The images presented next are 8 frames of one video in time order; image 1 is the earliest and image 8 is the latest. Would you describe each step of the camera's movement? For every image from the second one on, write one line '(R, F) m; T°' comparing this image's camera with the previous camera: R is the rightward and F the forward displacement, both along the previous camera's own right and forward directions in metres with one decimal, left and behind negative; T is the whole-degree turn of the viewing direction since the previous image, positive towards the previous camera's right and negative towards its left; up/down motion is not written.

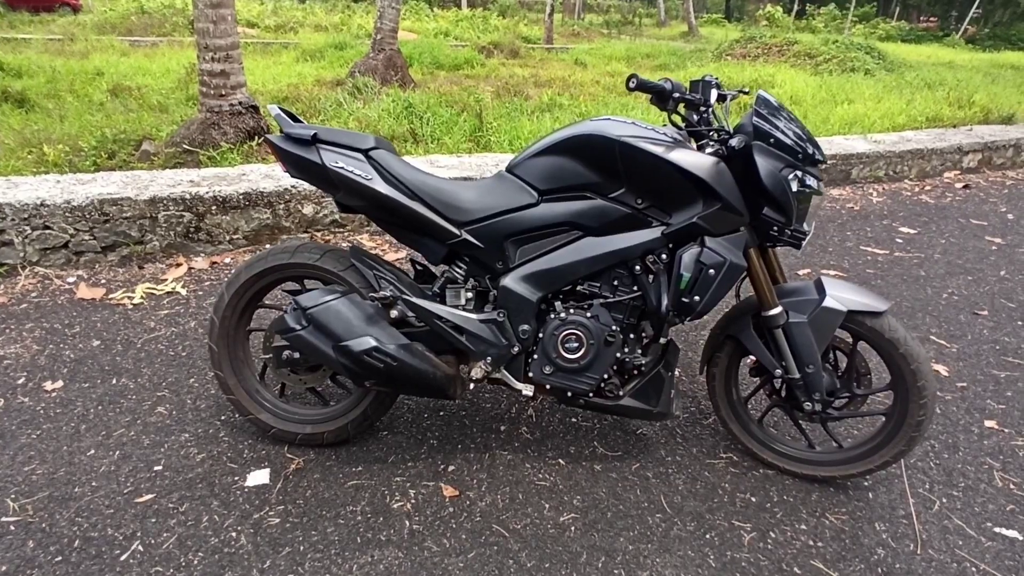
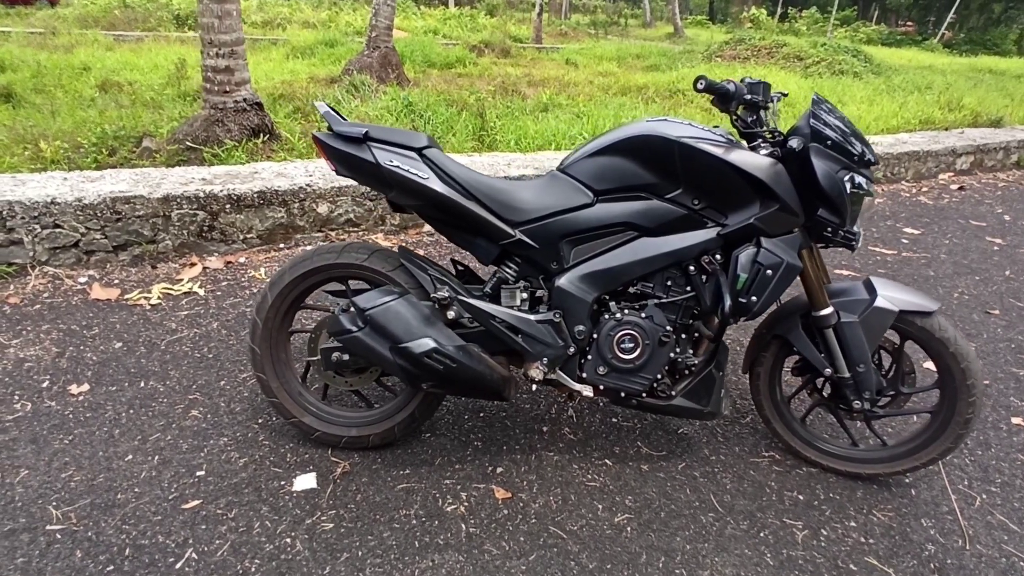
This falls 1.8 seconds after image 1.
(-0.3, 0.0) m; +2°
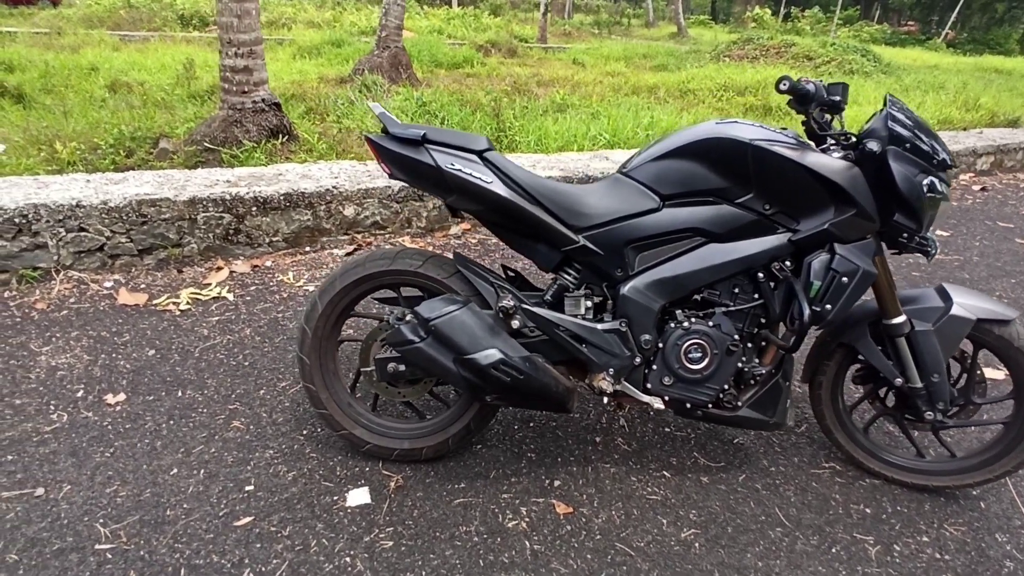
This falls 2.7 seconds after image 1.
(-0.2, +0.1) m; 0°
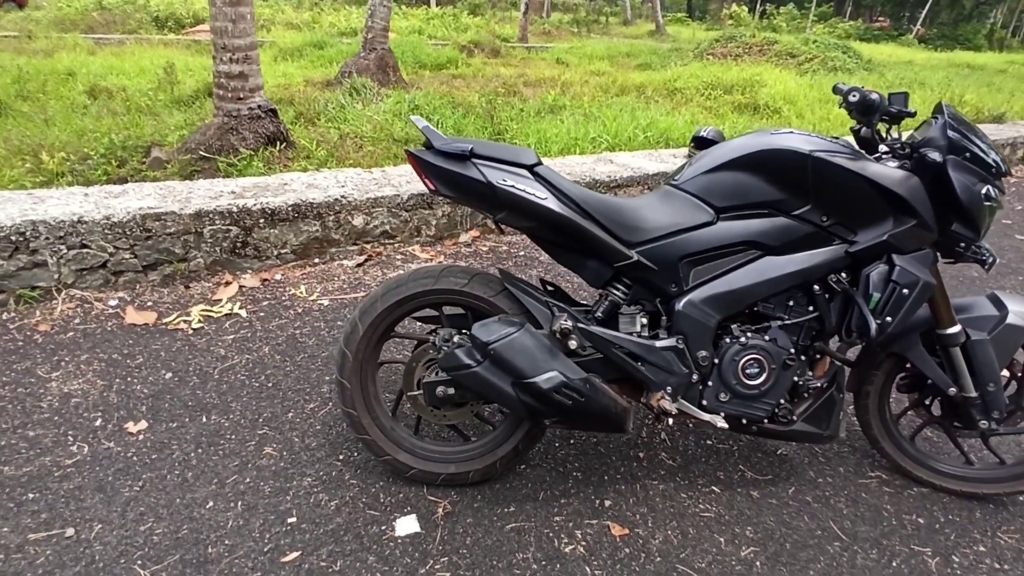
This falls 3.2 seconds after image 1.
(-0.2, +0.1) m; +2°
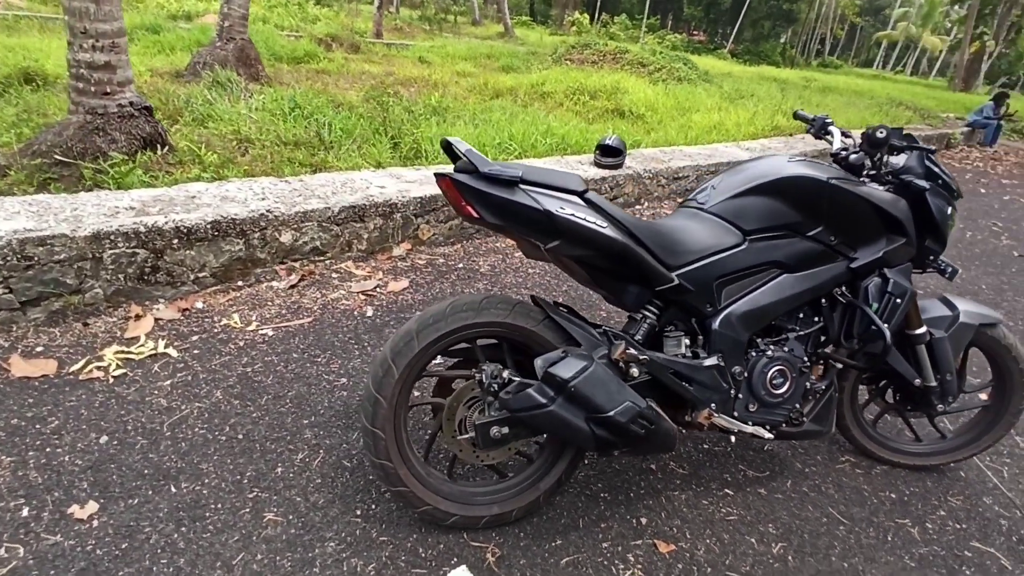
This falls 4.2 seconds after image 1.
(-0.6, +0.2) m; +14°
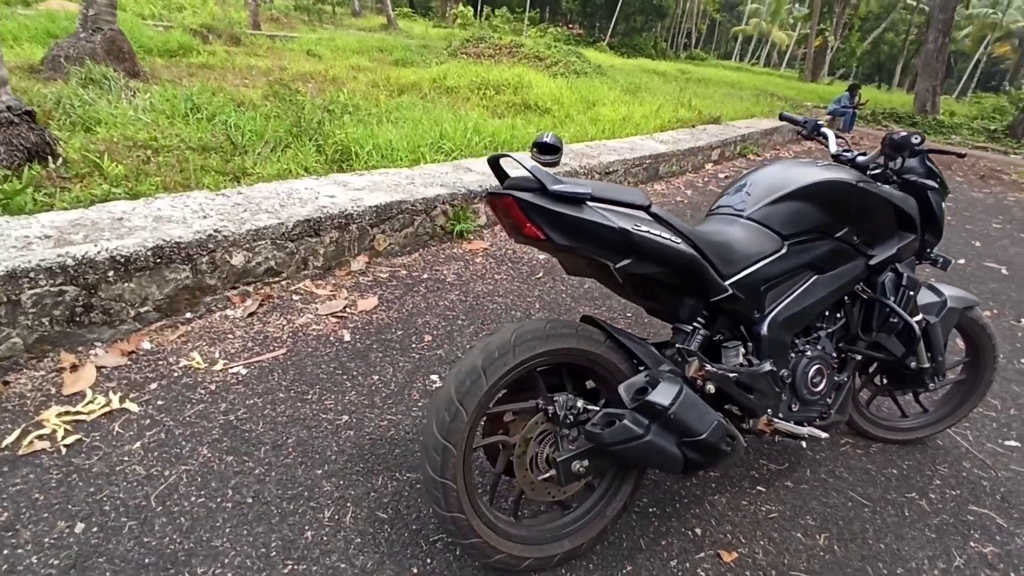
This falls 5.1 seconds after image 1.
(-0.5, +0.2) m; +11°
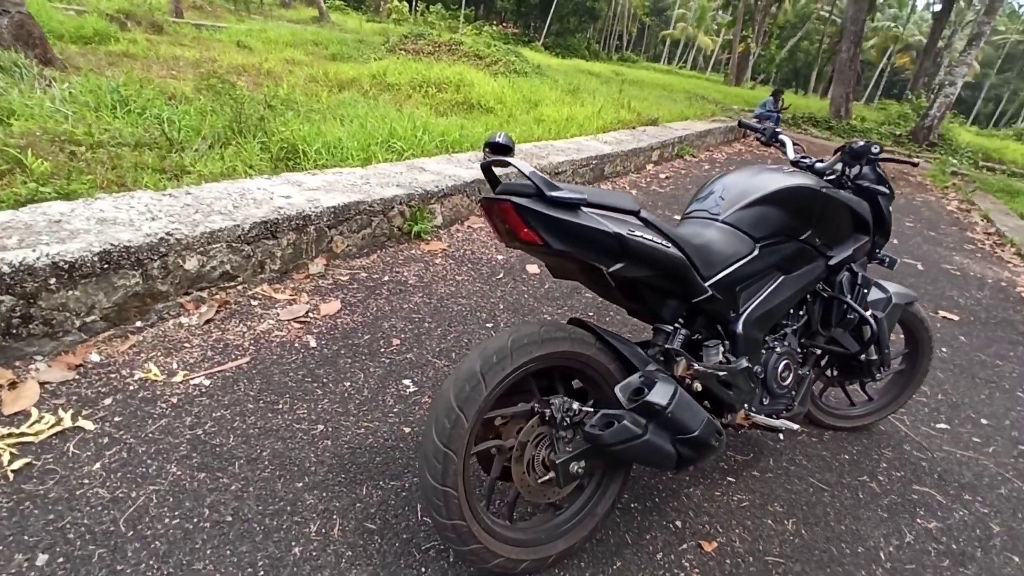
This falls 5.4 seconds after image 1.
(-0.2, 0.0) m; +6°
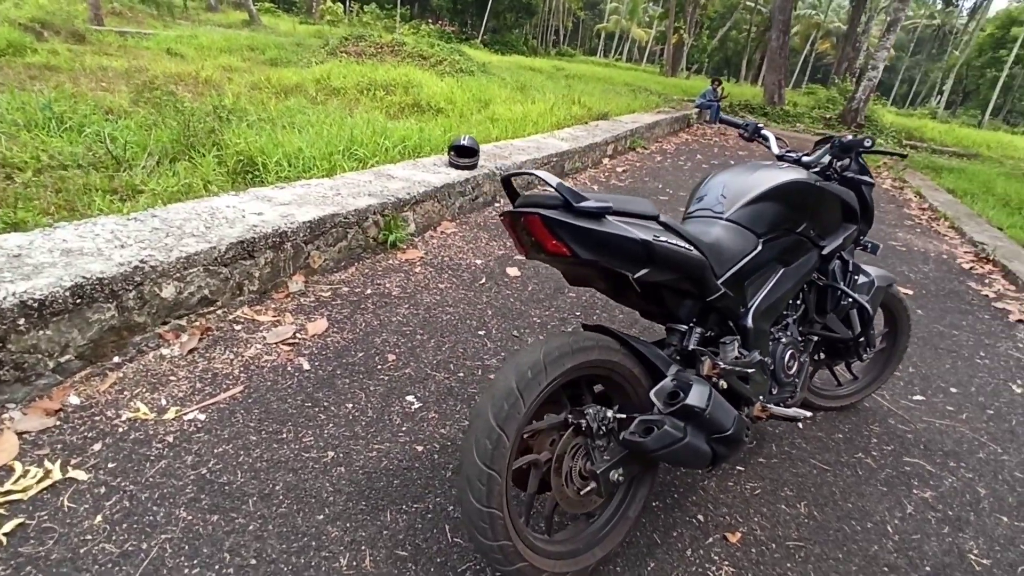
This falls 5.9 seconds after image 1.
(-0.2, 0.0) m; +5°
